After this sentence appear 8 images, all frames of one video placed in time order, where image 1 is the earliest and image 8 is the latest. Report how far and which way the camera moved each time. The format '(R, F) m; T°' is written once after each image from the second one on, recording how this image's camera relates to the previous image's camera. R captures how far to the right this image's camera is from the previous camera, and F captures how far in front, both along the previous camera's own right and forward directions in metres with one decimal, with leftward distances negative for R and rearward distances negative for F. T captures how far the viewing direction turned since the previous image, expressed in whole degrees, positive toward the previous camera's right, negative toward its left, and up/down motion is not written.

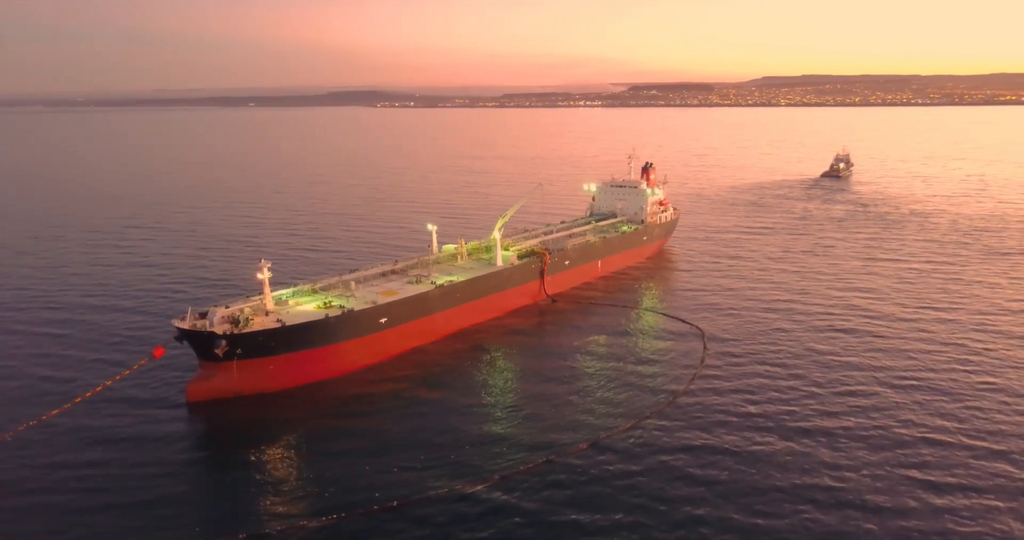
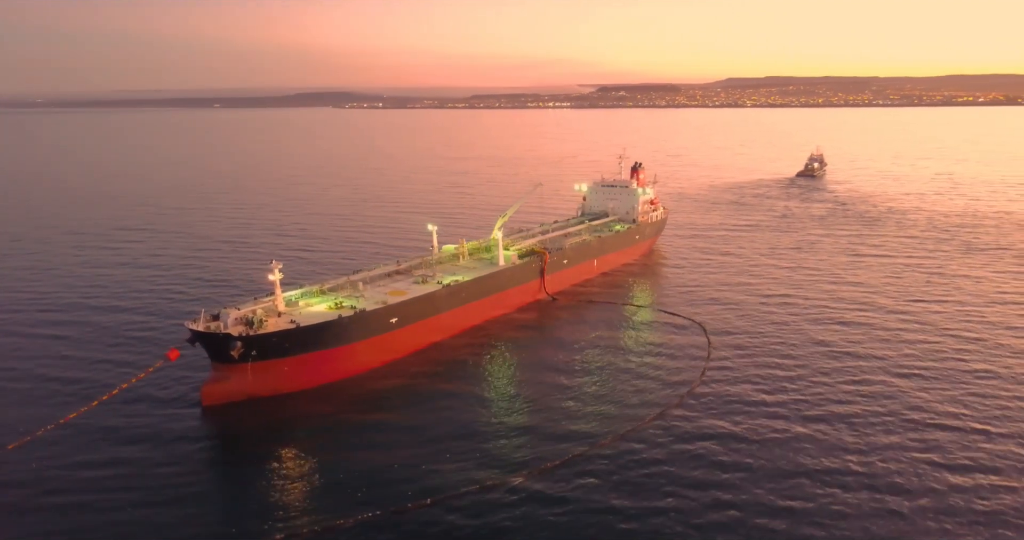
(-1.5, -0.4) m; +2°
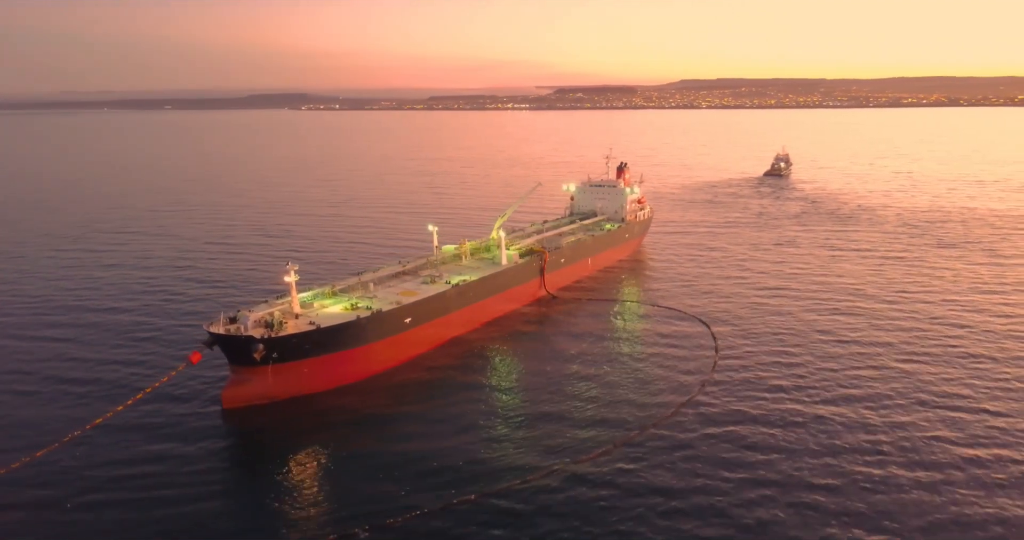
(-2.1, -0.5) m; +3°
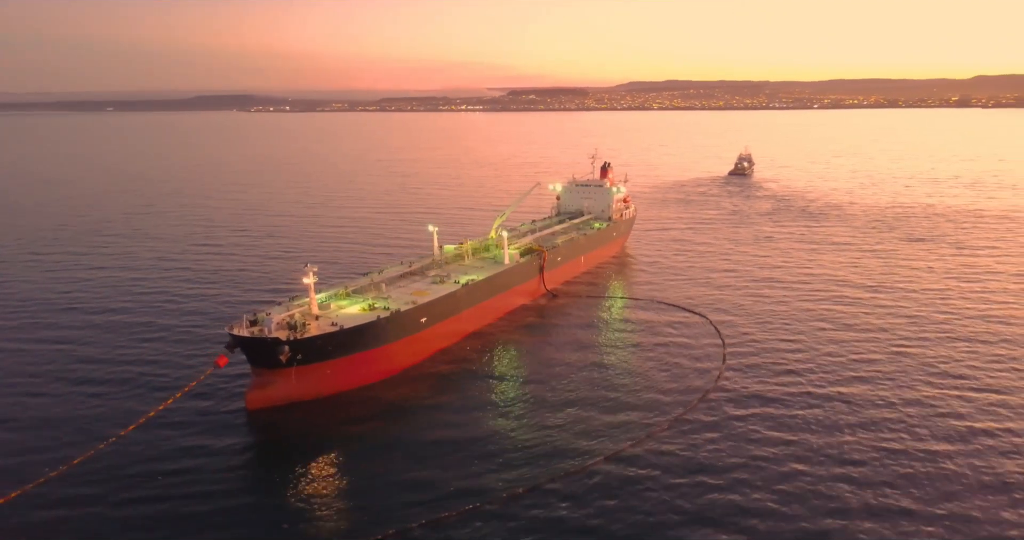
(-2.4, -0.5) m; +4°
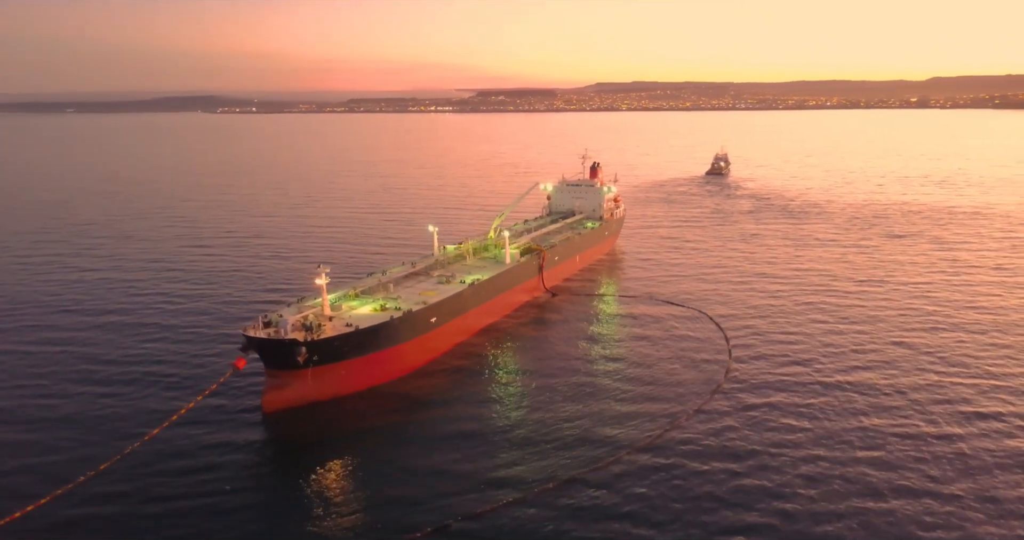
(-1.6, -0.4) m; +2°
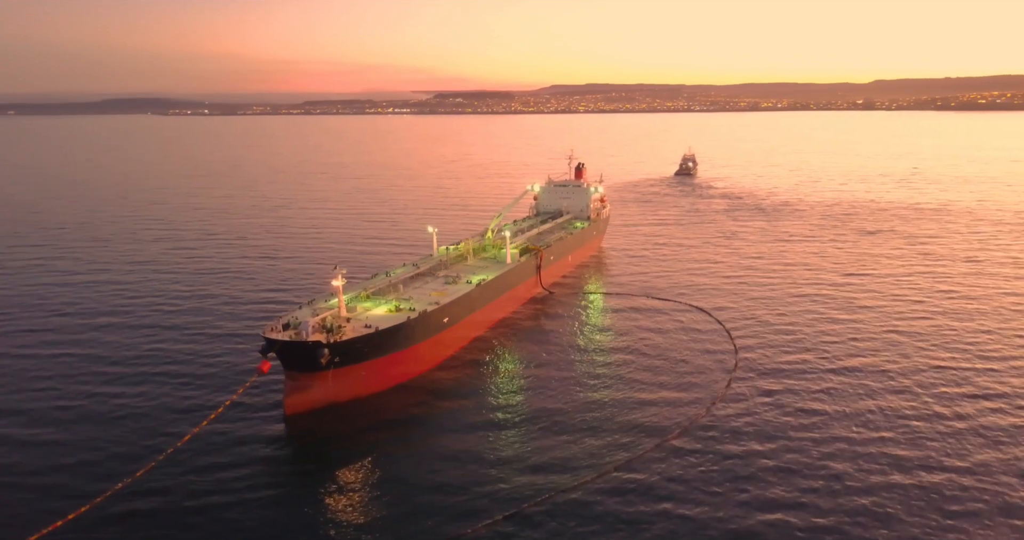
(-2.2, -0.5) m; +3°
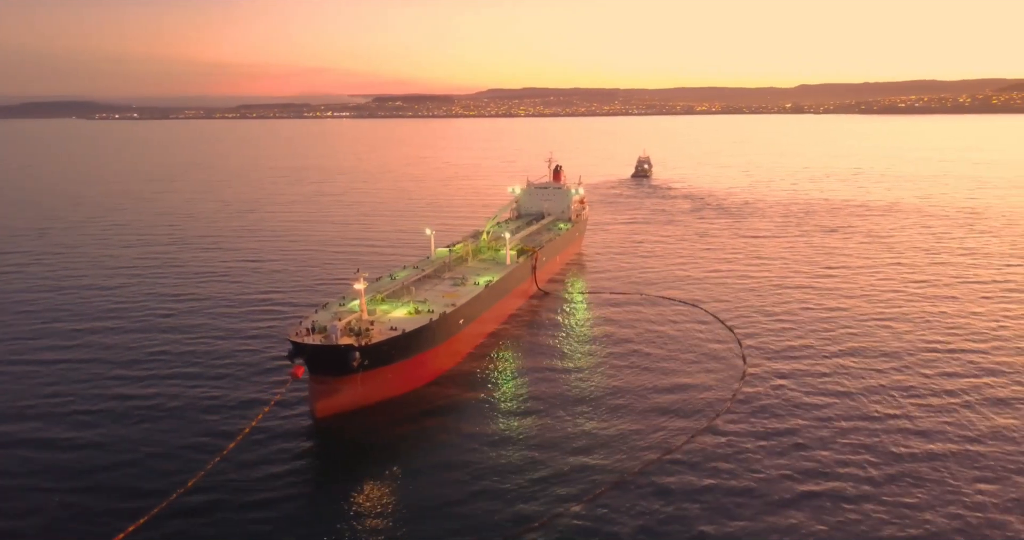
(-3.1, -0.7) m; +5°
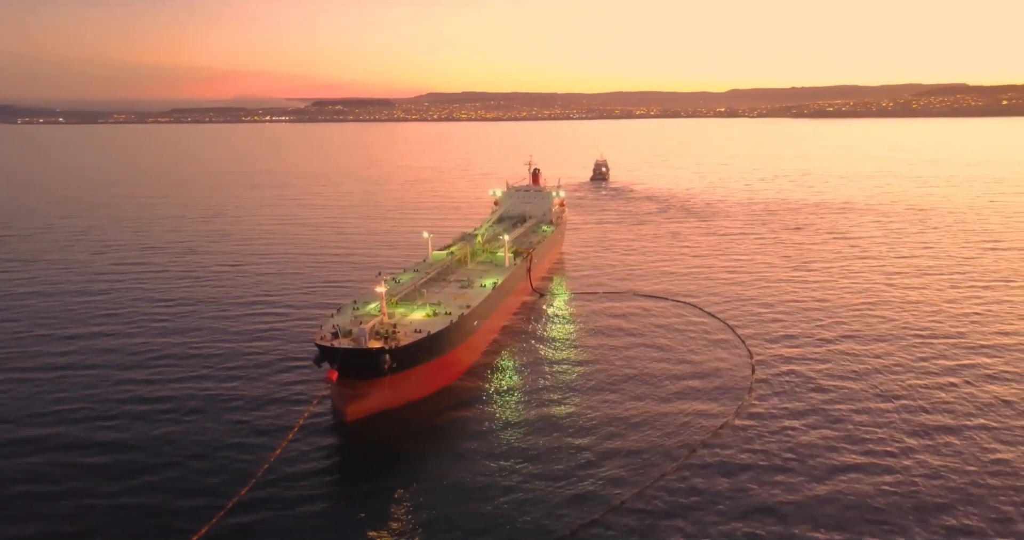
(-3.0, -0.7) m; +5°
